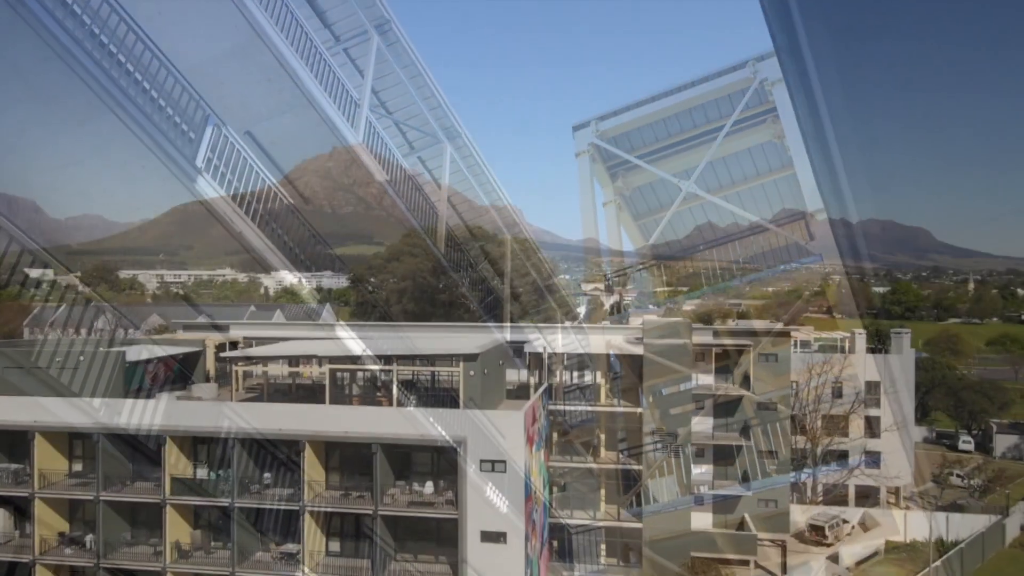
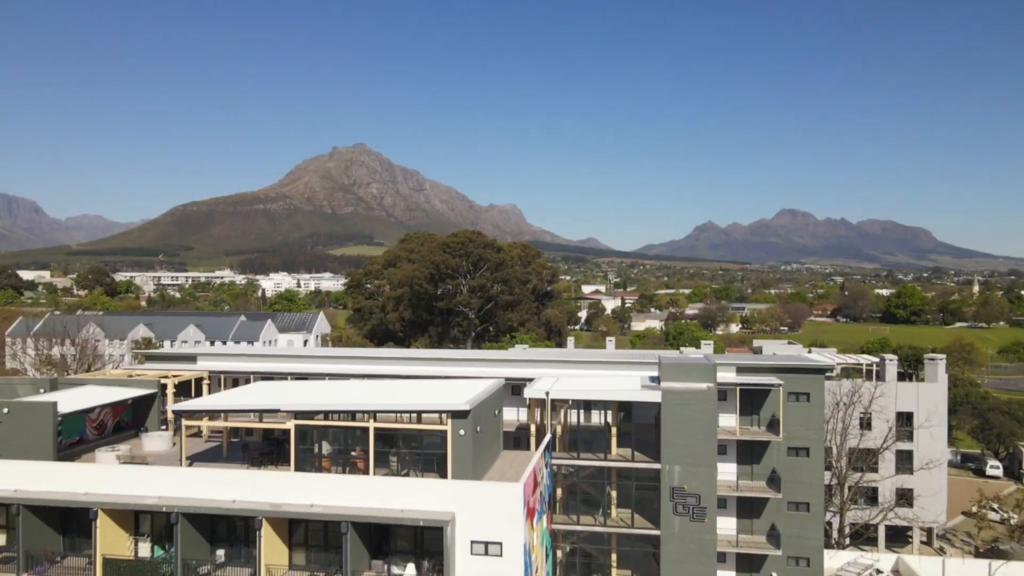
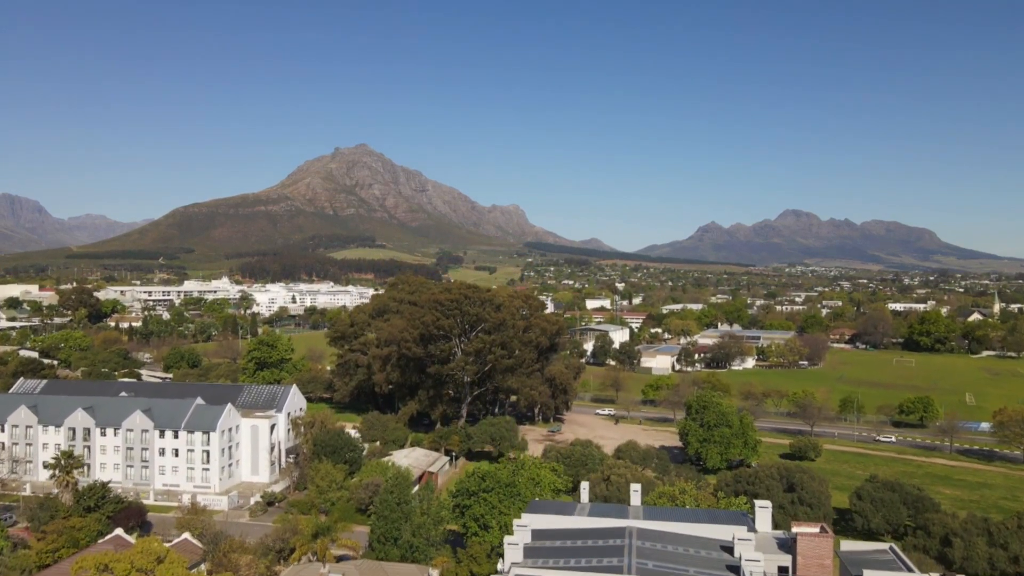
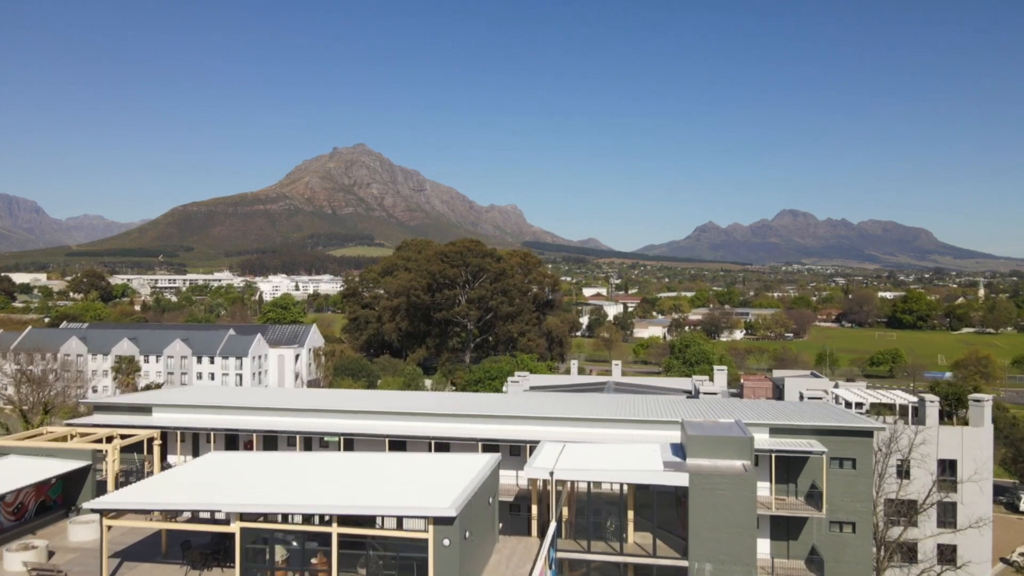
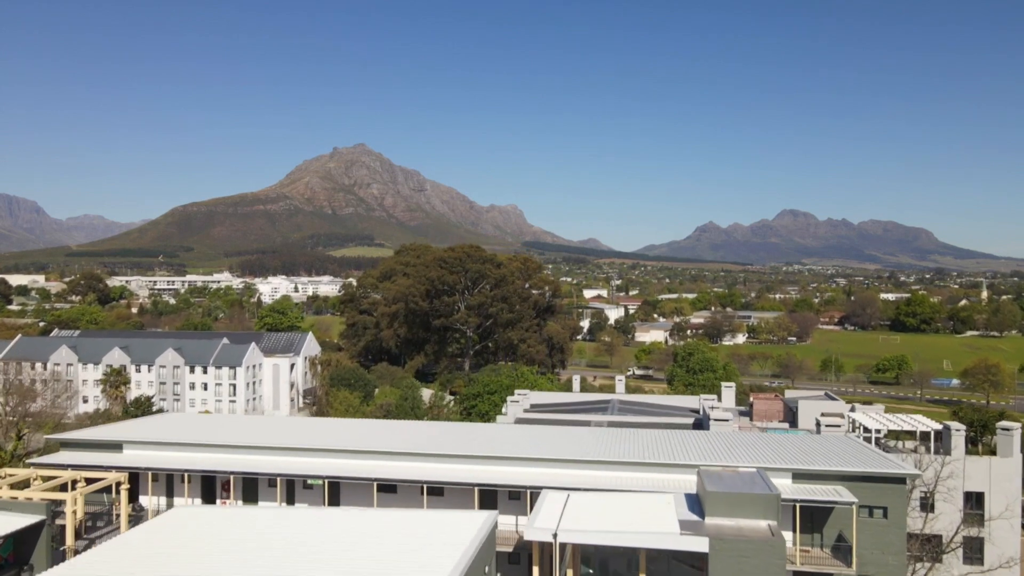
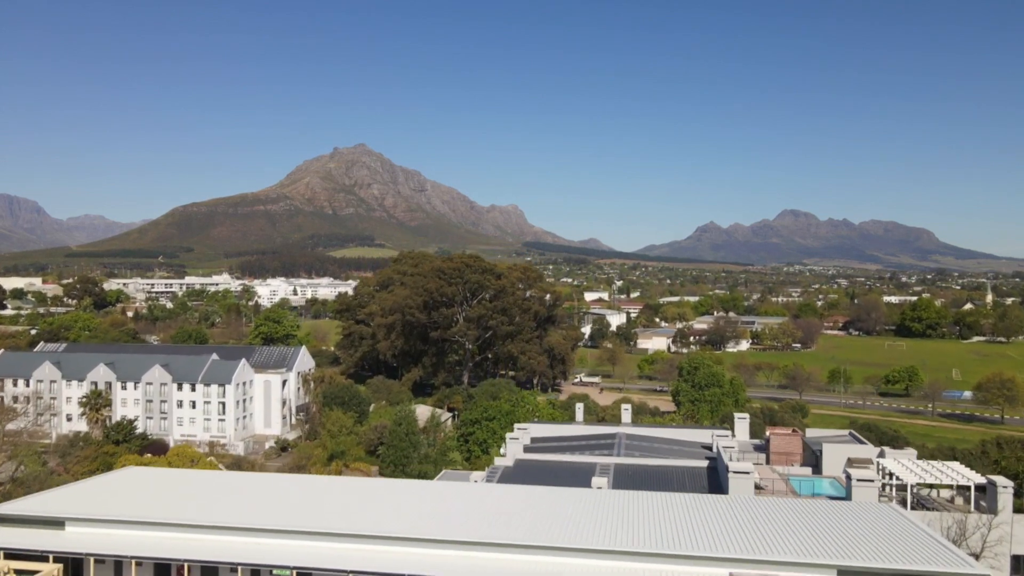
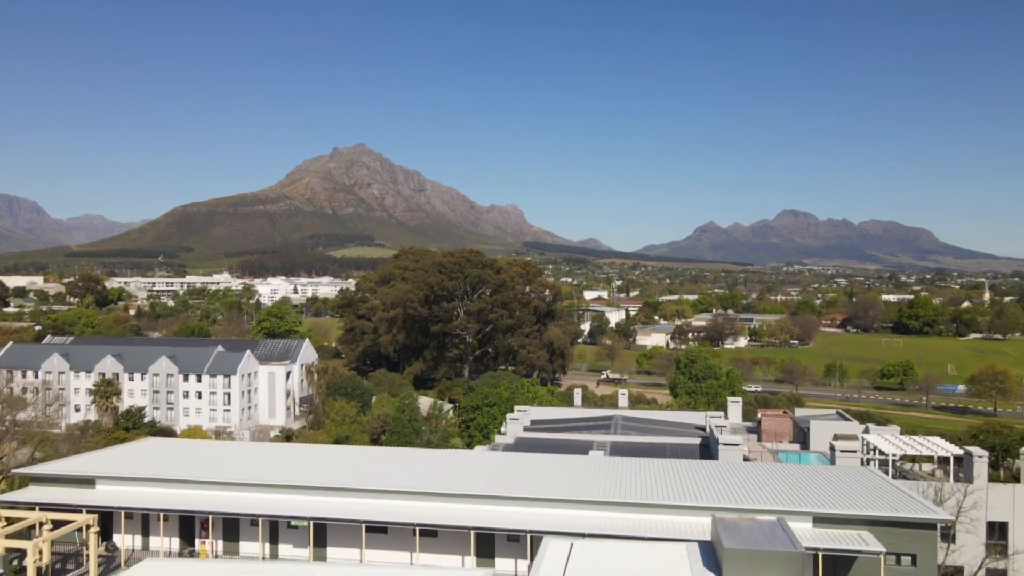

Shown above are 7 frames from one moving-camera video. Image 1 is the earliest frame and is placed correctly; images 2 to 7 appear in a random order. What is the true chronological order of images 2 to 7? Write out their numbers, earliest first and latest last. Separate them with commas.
2, 4, 5, 7, 6, 3
